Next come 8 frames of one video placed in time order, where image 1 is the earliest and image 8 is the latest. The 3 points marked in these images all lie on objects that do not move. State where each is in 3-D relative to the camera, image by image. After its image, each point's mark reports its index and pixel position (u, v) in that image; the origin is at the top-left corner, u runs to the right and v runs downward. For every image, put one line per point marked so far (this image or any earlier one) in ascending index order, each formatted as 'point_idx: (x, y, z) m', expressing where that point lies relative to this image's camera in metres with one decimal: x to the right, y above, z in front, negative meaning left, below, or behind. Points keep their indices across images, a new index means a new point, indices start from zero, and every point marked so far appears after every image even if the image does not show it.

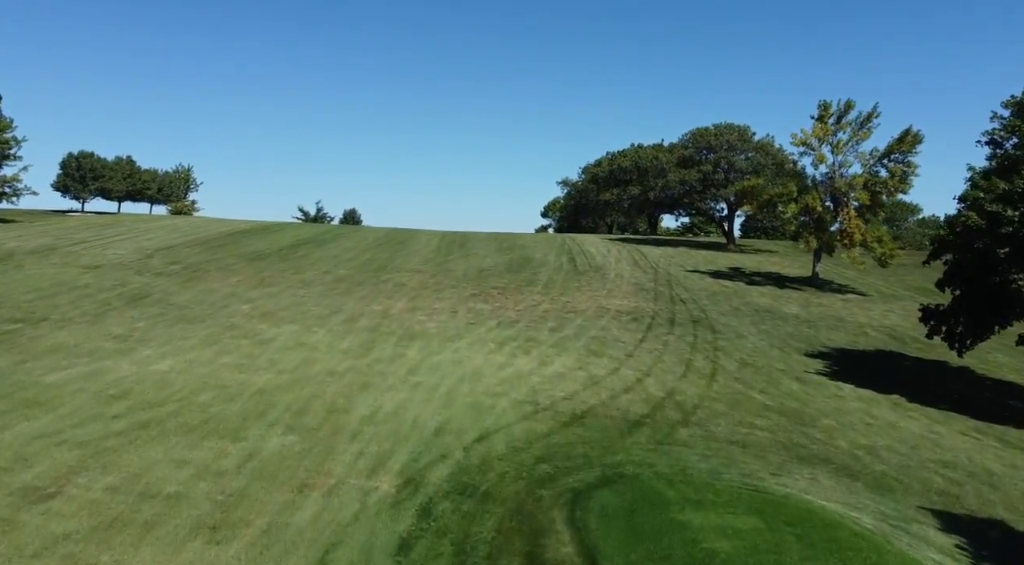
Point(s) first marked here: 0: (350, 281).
0: (-4.0, 0.0, +16.7) m
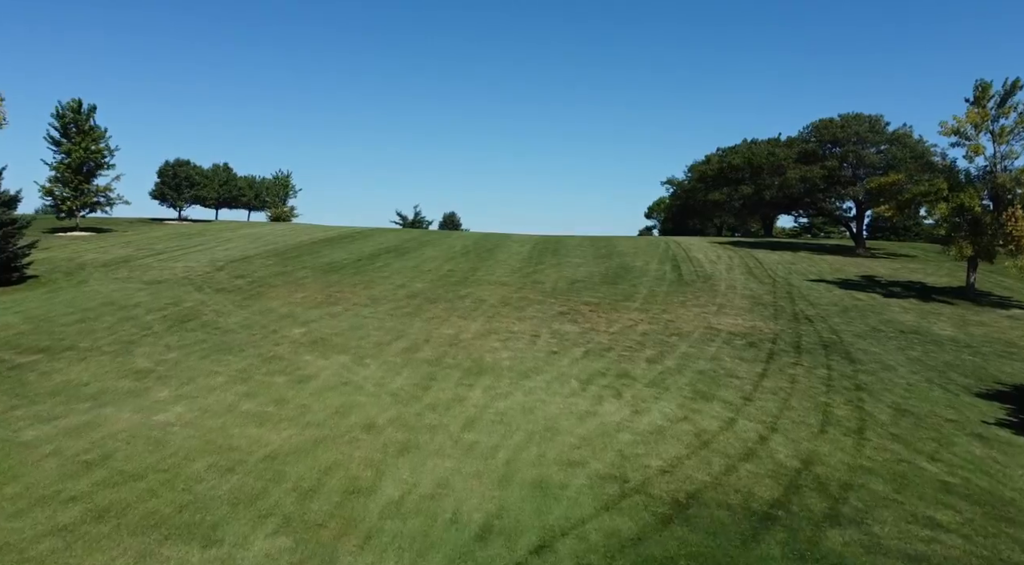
0: (-1.9, -0.4, +15.1) m
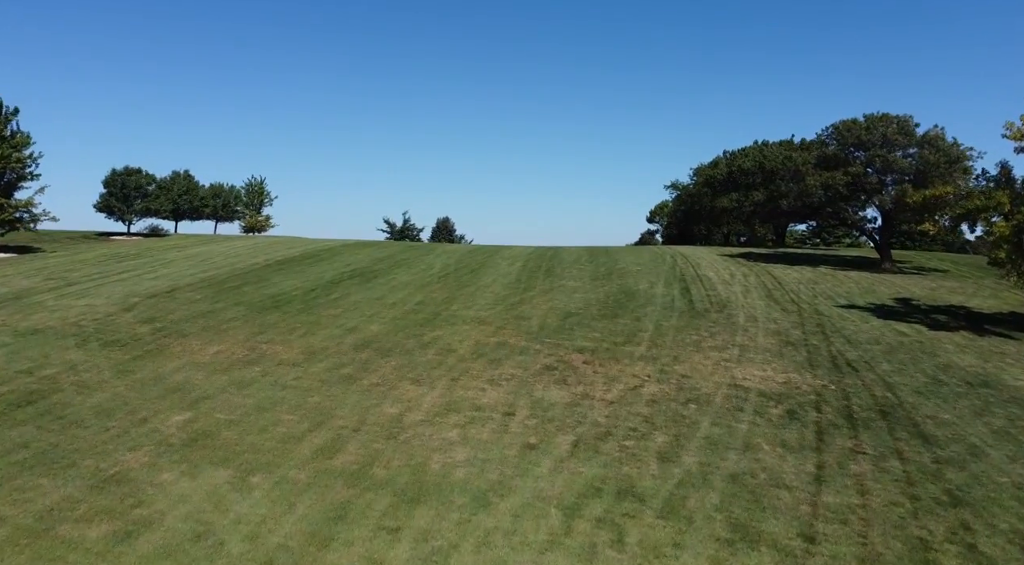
0: (-2.4, -1.2, +12.1) m
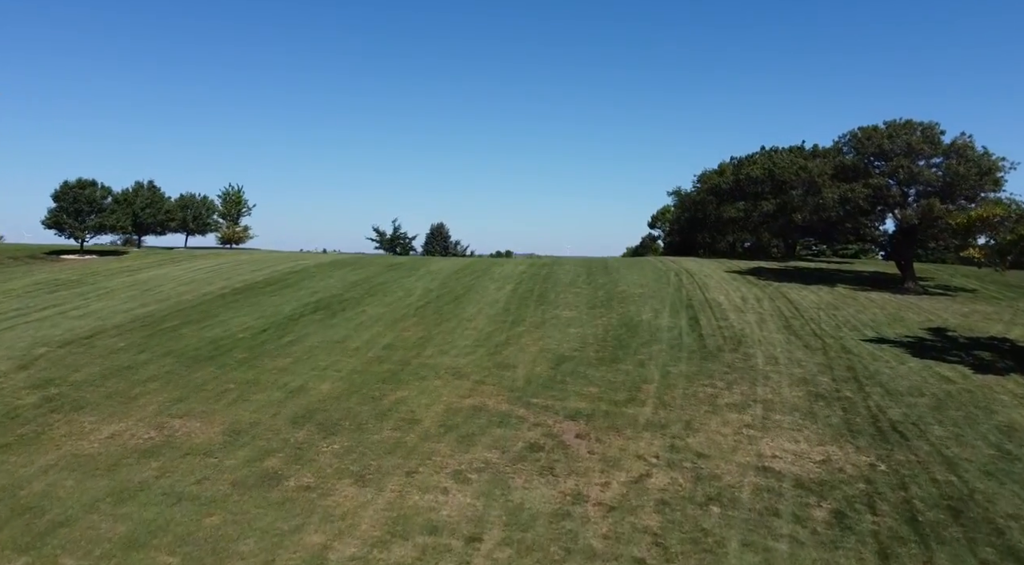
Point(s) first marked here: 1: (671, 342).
0: (-2.7, -2.0, +9.8) m
1: (+3.9, -1.5, +16.7) m
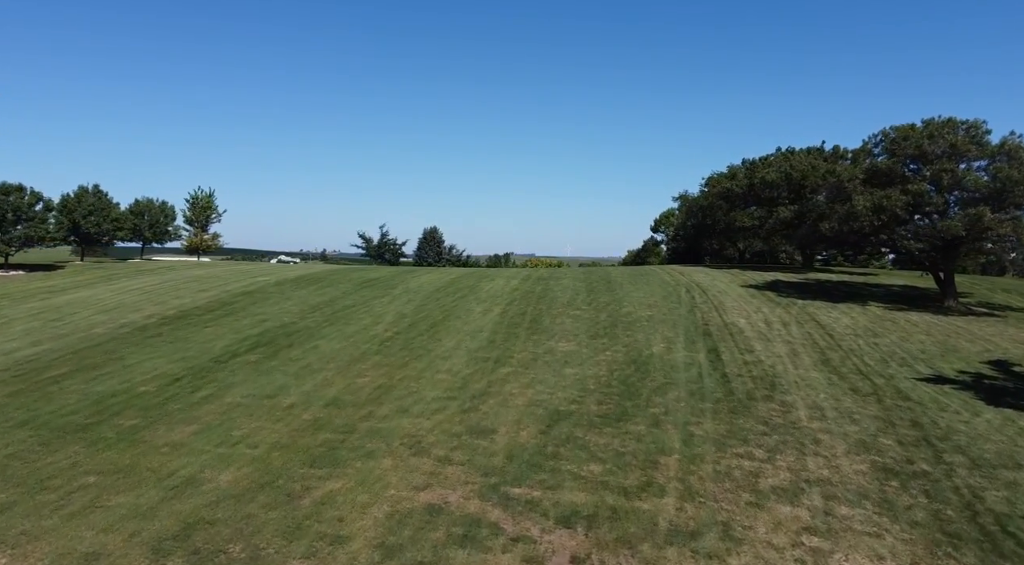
0: (-3.1, -2.6, +6.7) m
1: (+3.5, -2.1, +13.6) m
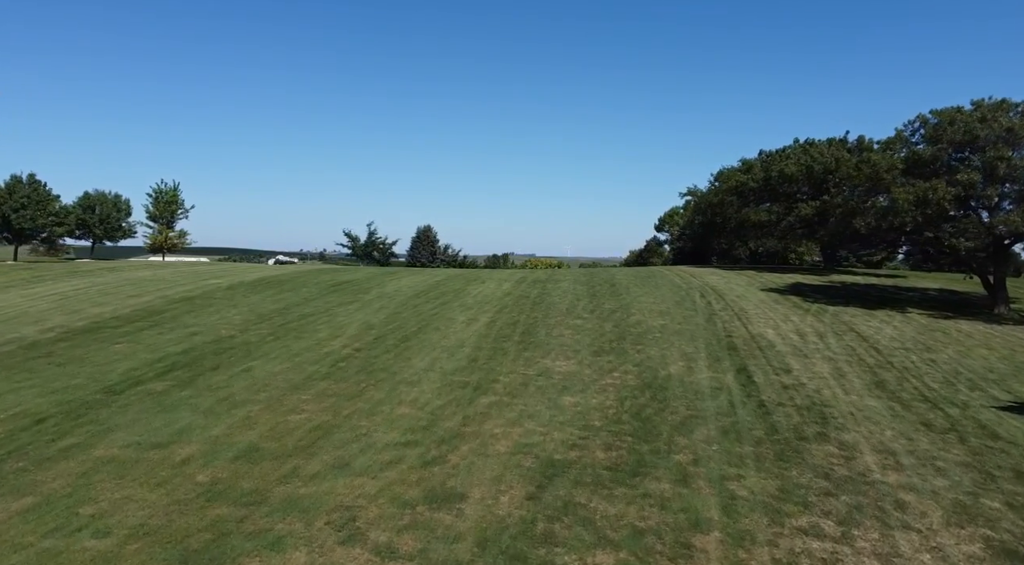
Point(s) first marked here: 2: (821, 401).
0: (-3.3, -2.7, +3.7) m
1: (+3.3, -2.2, +10.7) m
2: (+5.5, -2.1, +12.3) m
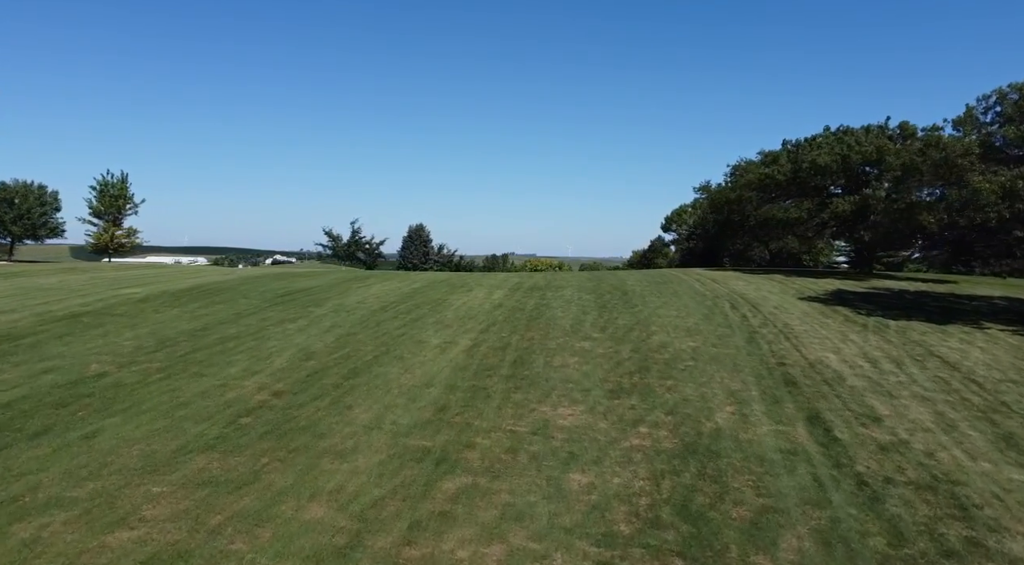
0: (-3.6, -2.9, -0.1) m
1: (+3.1, -2.4, +6.8) m
2: (+5.3, -2.3, +8.5) m
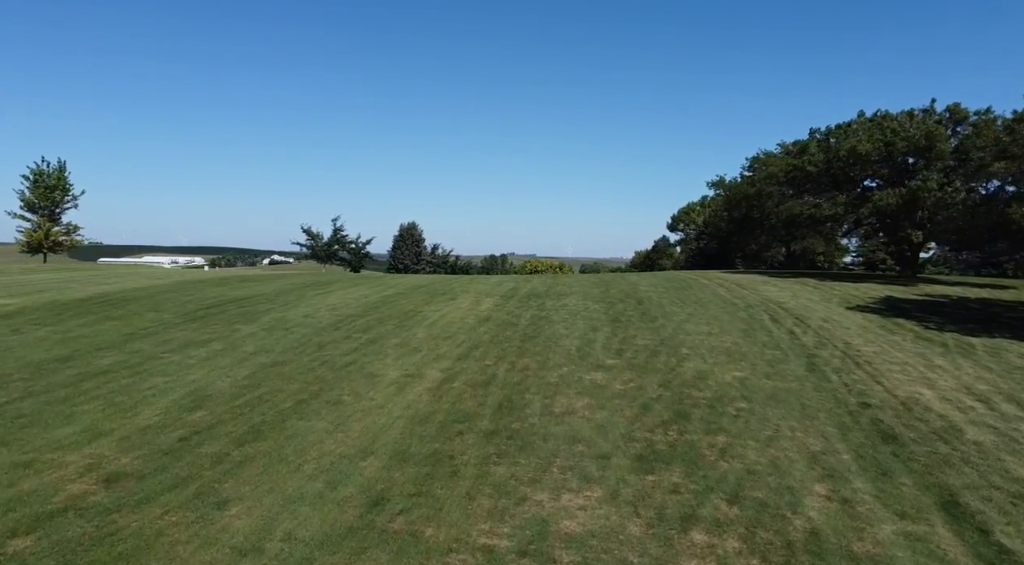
0: (-3.8, -3.1, -3.6) m
1: (+2.8, -2.6, +3.3) m
2: (+5.1, -2.5, +5.0) m
